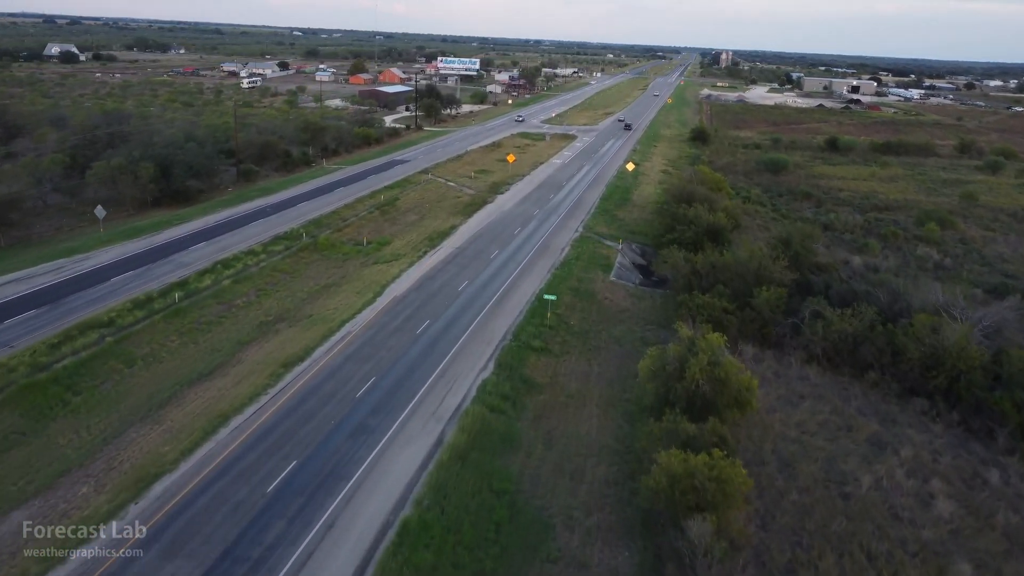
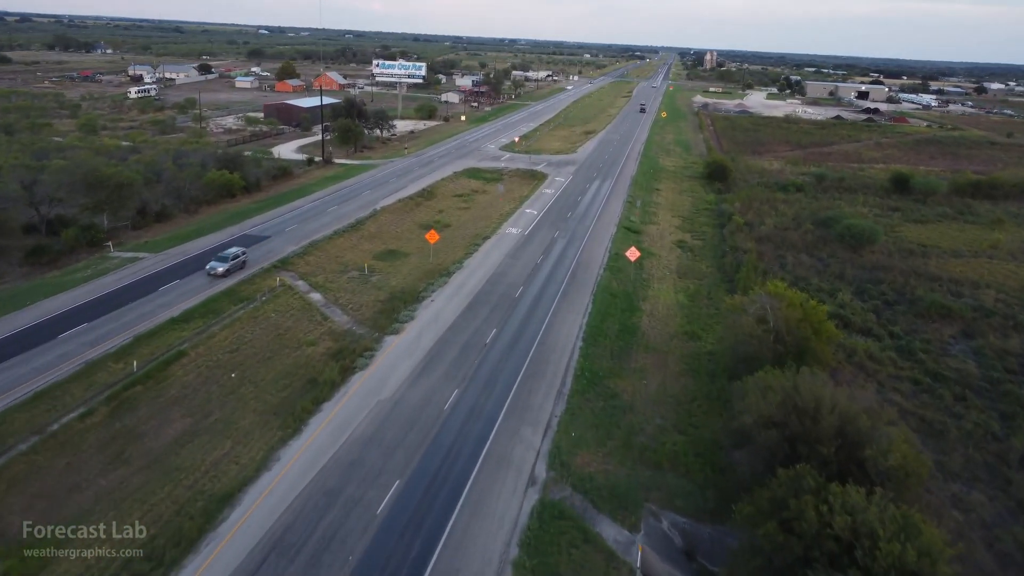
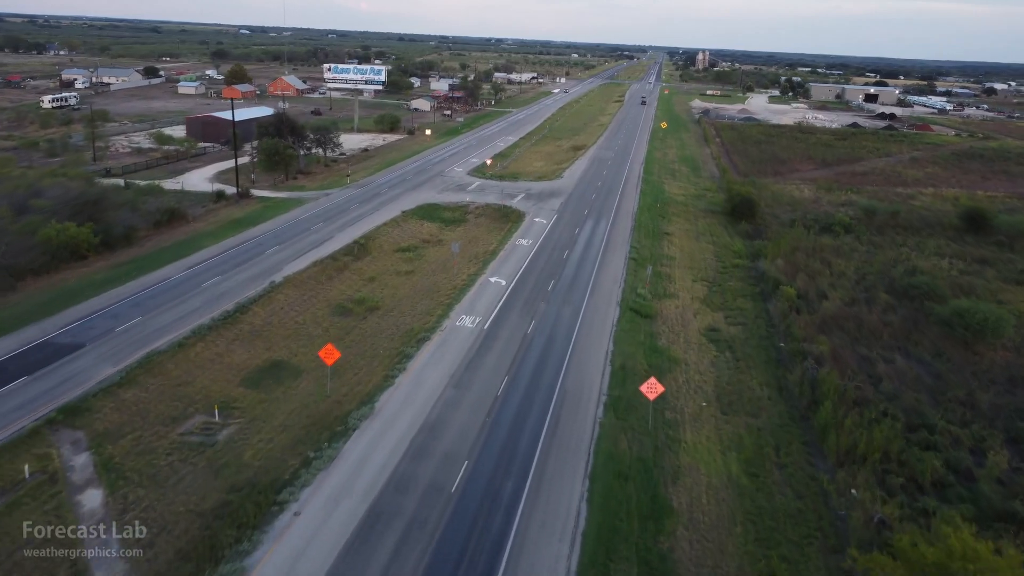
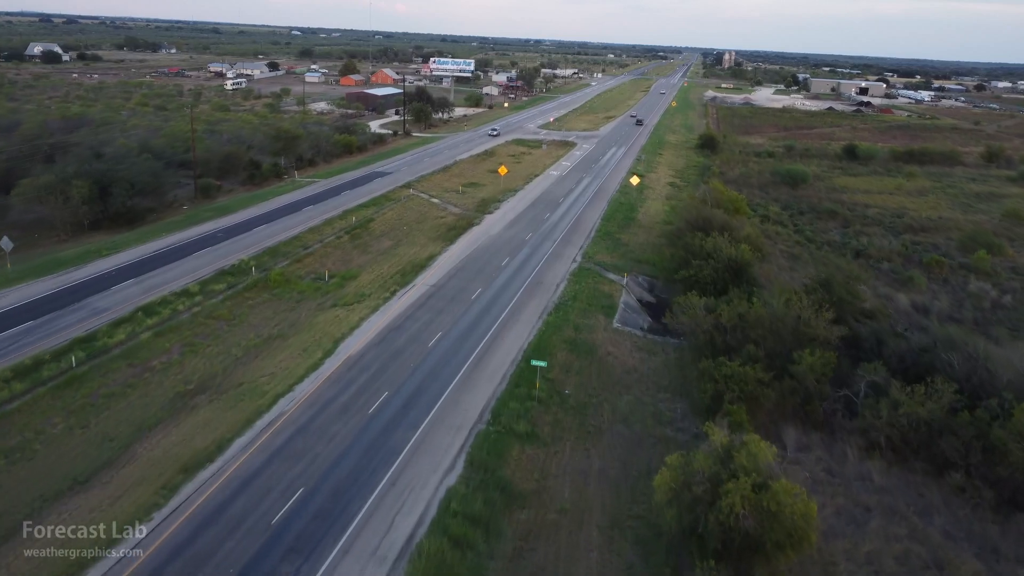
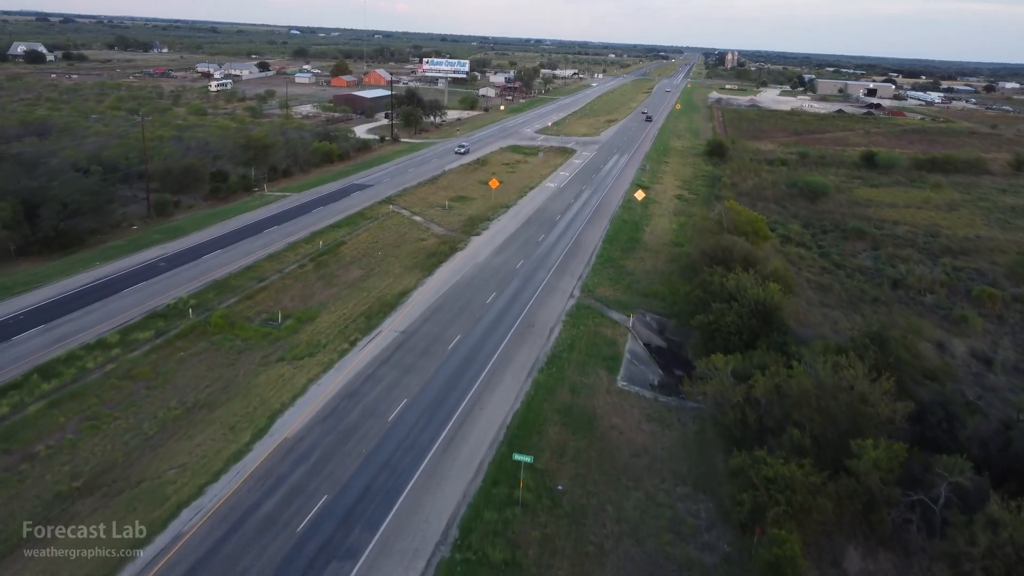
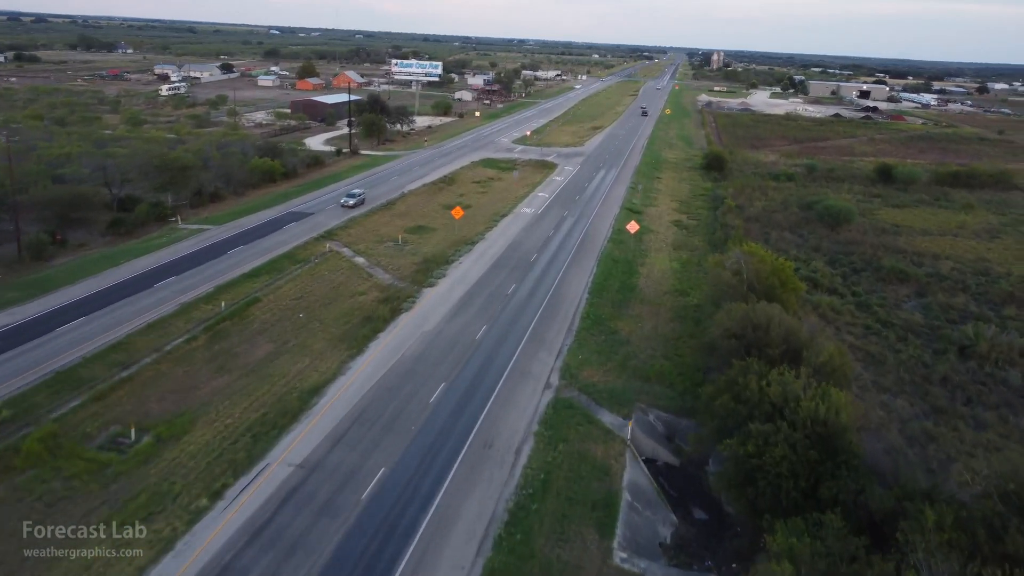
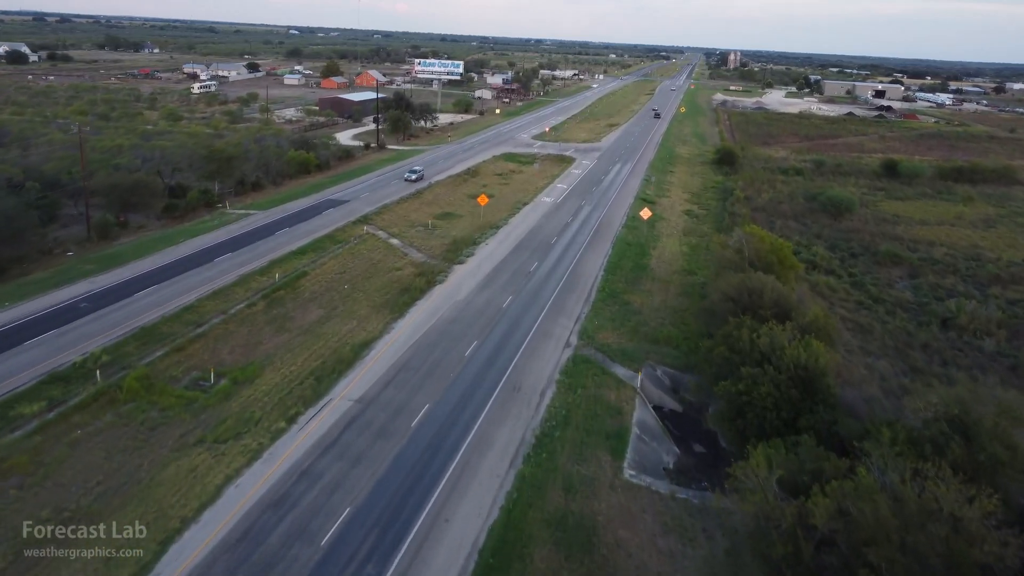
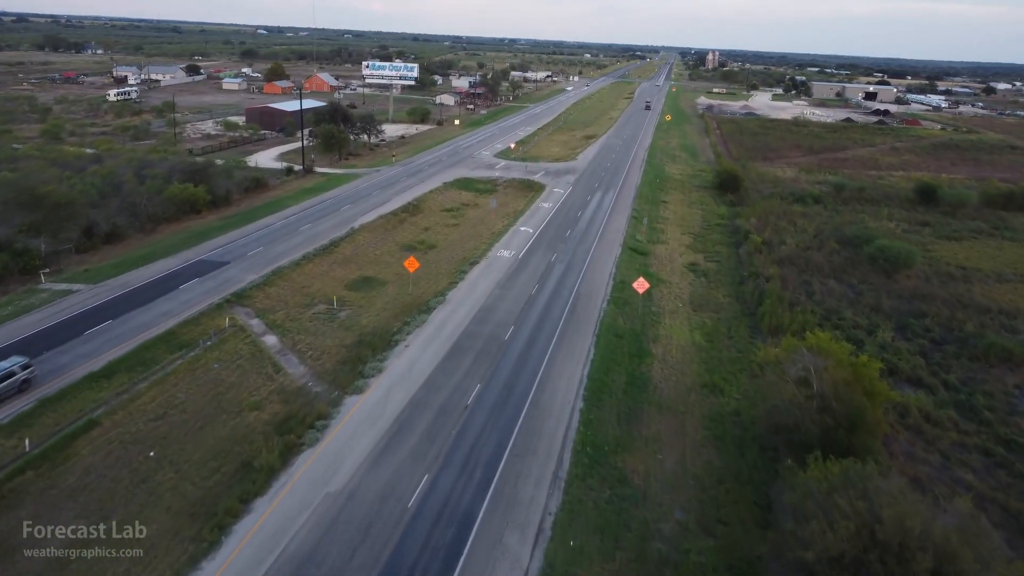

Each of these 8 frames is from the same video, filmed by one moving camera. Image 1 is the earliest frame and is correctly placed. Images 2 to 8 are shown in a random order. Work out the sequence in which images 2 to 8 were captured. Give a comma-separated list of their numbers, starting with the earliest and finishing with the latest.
4, 5, 7, 6, 2, 8, 3
